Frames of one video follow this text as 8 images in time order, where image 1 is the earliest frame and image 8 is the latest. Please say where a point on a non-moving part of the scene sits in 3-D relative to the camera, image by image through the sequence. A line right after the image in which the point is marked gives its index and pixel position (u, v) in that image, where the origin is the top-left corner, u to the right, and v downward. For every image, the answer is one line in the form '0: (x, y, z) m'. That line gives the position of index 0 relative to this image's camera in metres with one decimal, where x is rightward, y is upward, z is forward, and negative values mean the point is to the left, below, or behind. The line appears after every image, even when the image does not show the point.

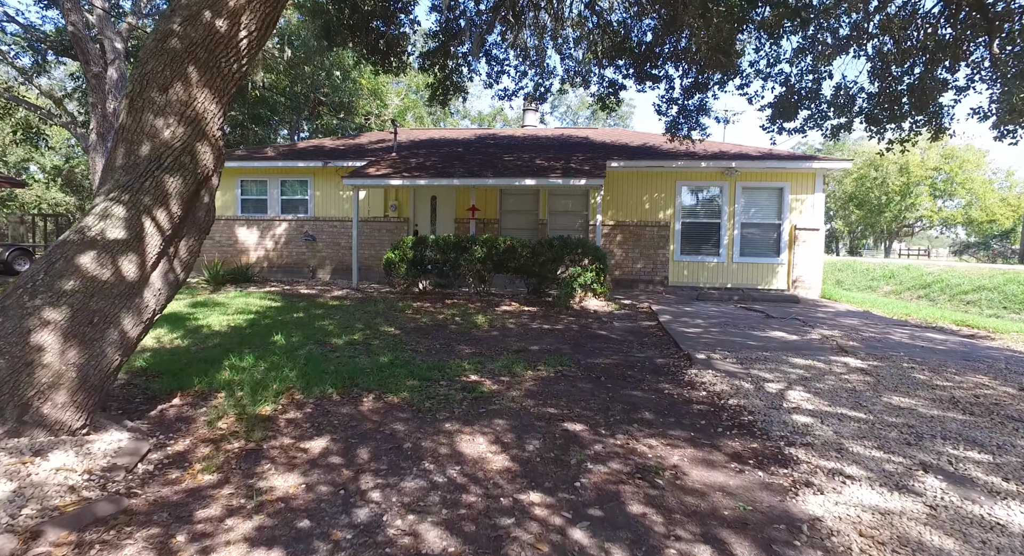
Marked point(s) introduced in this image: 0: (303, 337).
0: (-2.5, -0.7, +6.0) m
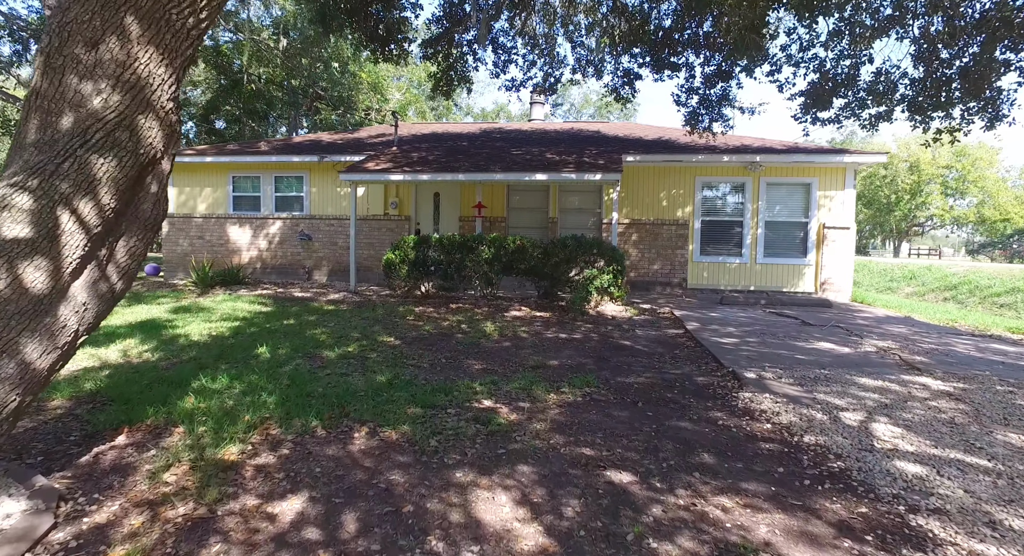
0: (-2.4, -0.8, +5.3) m
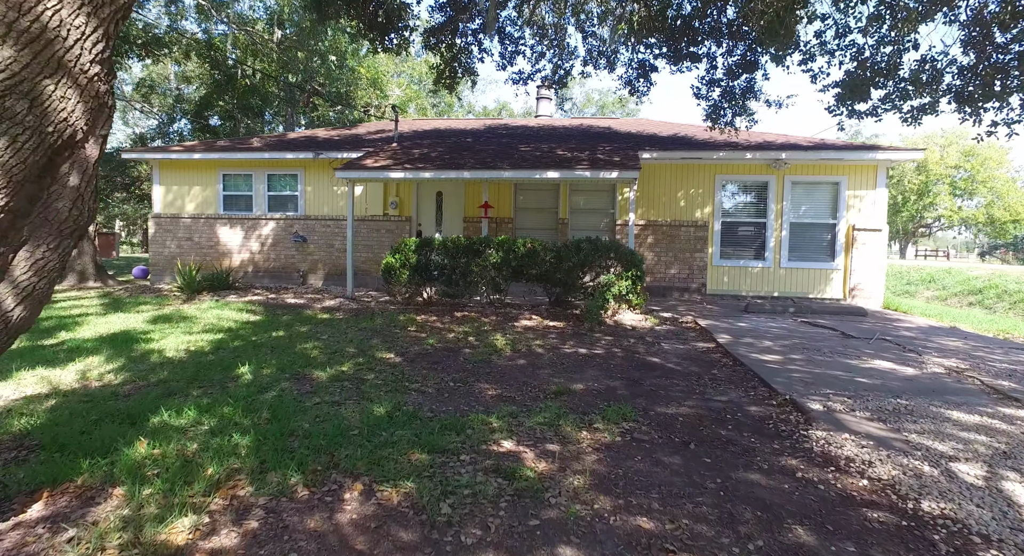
0: (-2.2, -0.9, +4.7) m
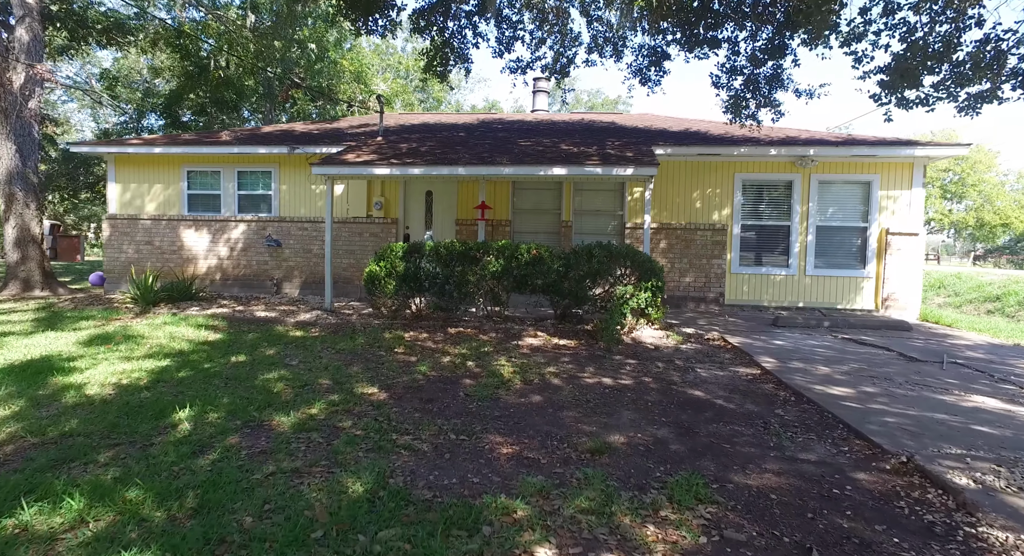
0: (-2.1, -1.0, +3.7) m
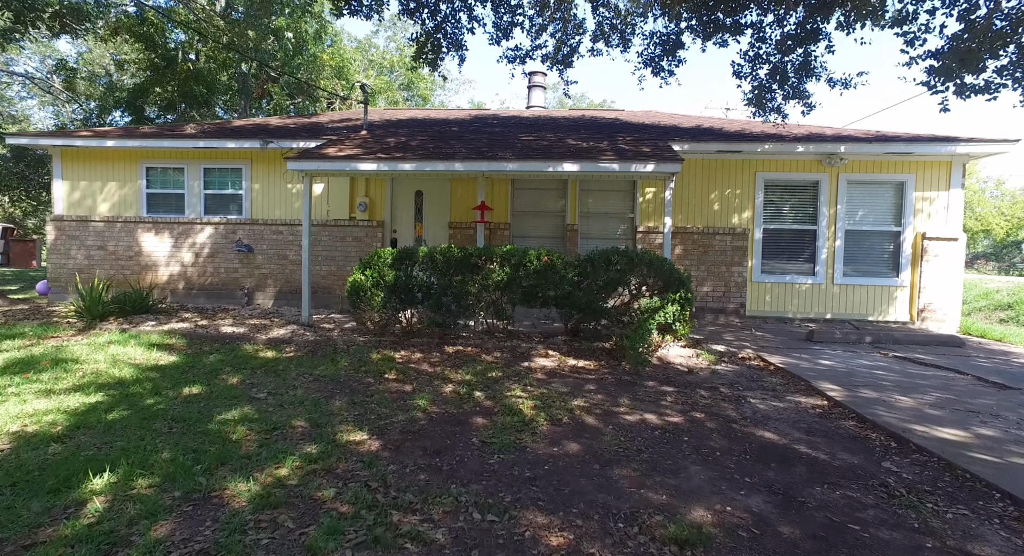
0: (-1.9, -1.1, +2.7) m
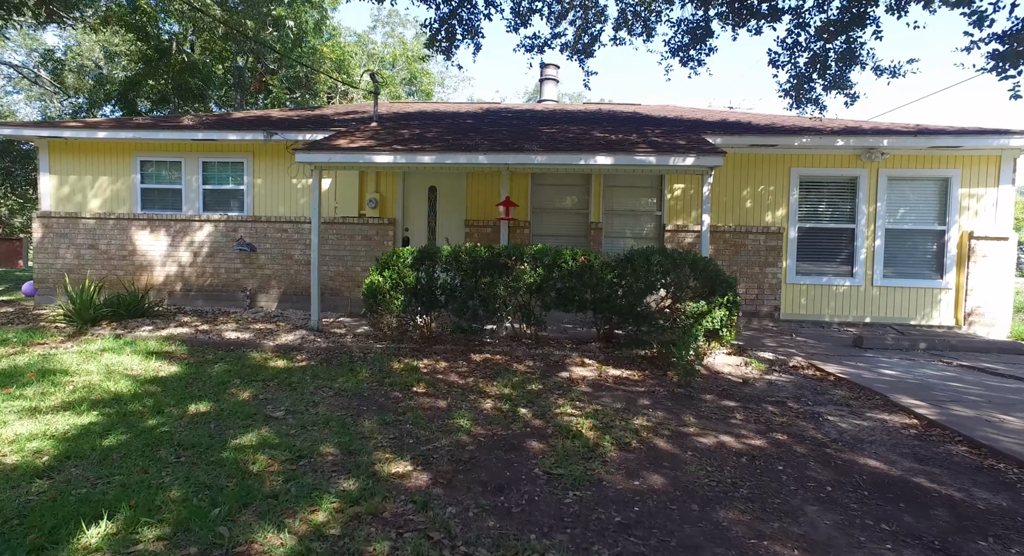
0: (-1.5, -1.1, +2.2) m
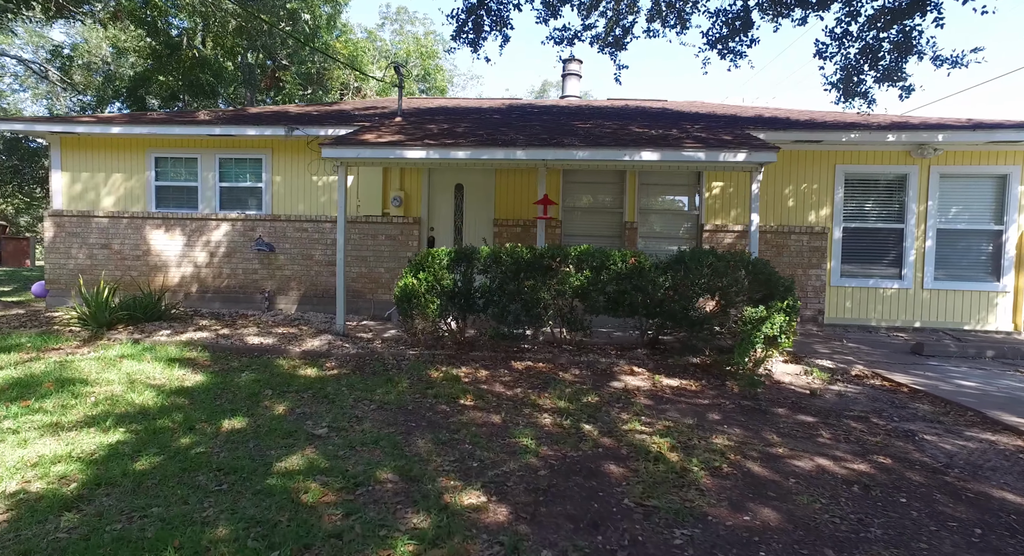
0: (-1.0, -1.1, +1.9) m
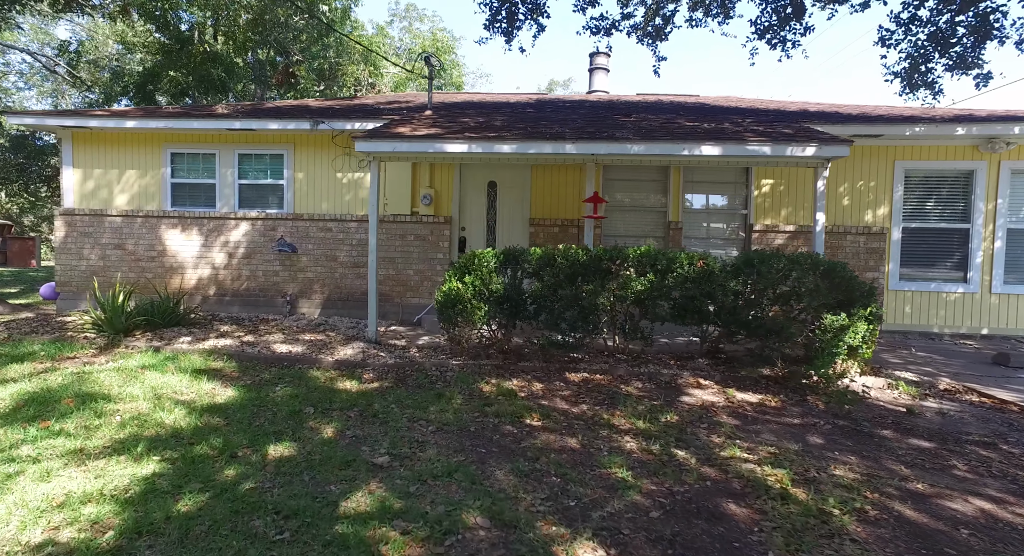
0: (-0.5, -1.2, +1.4) m
